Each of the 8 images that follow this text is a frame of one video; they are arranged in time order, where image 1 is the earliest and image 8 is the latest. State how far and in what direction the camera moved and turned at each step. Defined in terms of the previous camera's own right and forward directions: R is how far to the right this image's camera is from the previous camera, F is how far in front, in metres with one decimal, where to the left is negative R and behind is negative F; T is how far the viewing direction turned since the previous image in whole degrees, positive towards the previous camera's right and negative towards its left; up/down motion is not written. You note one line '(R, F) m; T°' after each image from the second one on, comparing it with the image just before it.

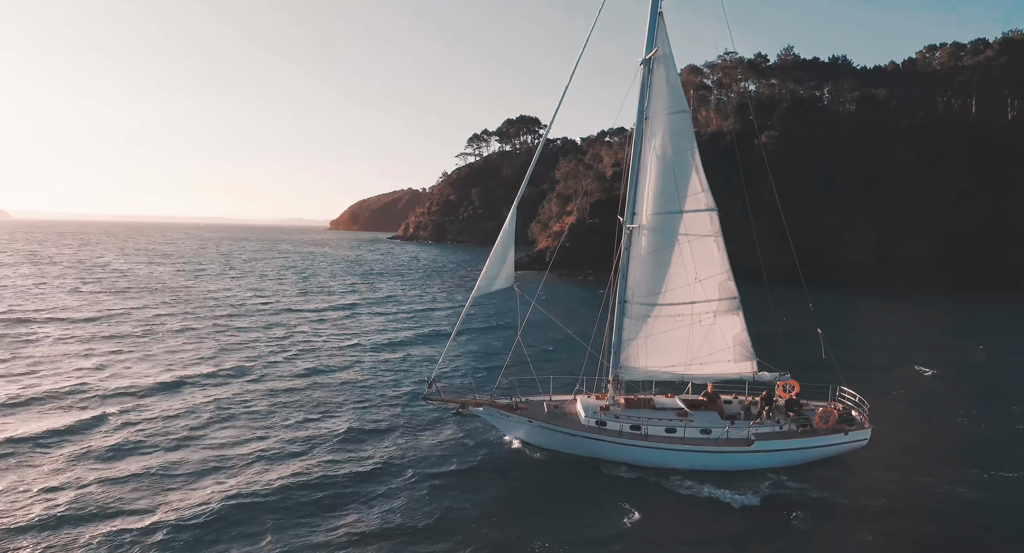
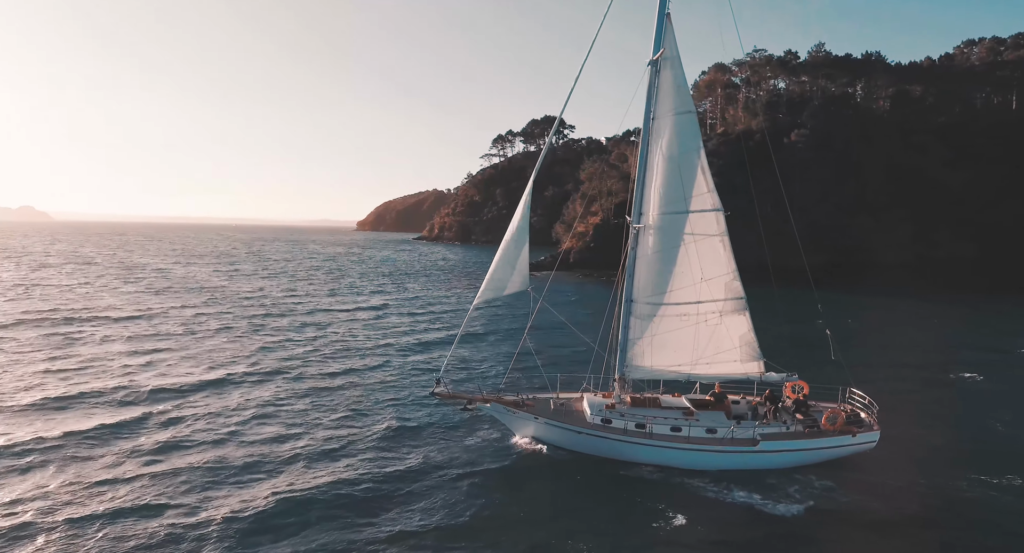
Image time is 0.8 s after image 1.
(+0.8, -0.4) m; -2°
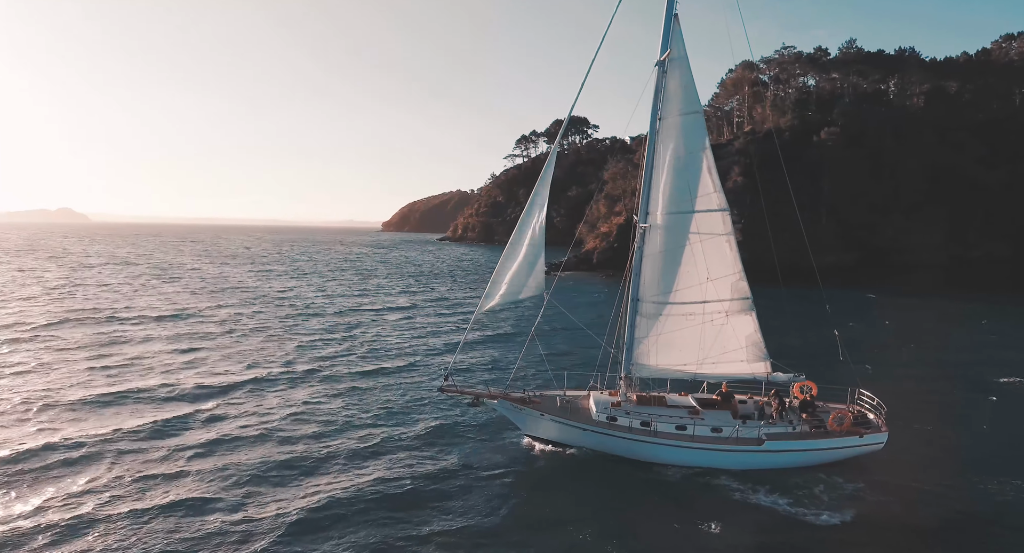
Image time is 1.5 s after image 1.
(+0.7, -0.4) m; -2°
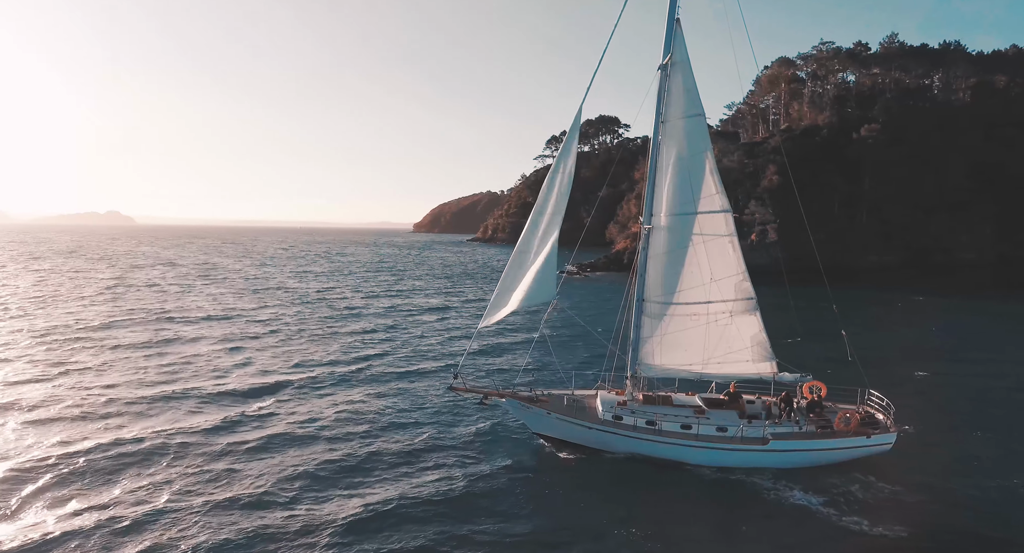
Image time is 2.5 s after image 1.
(+1.0, -0.6) m; -3°
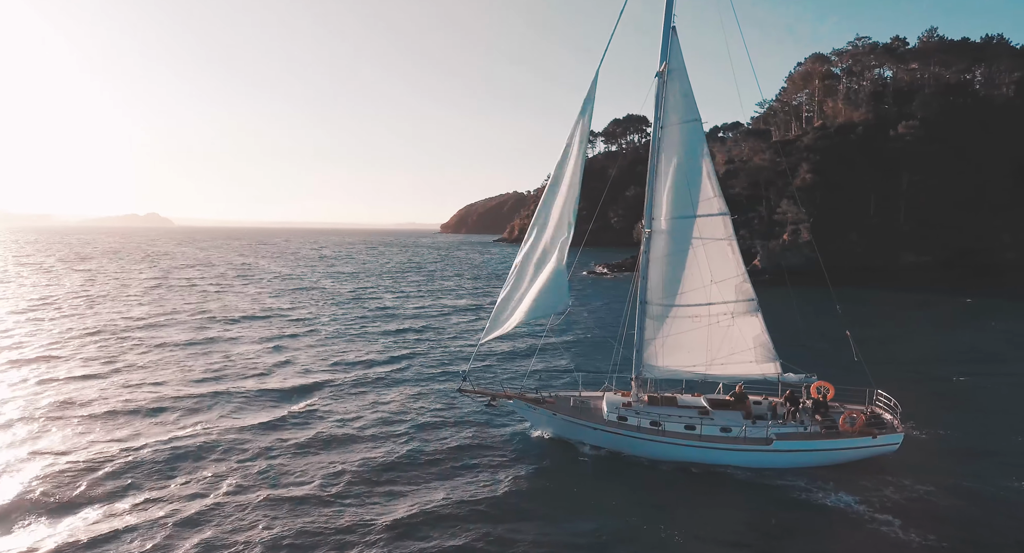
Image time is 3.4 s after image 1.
(+0.9, -0.6) m; -2°
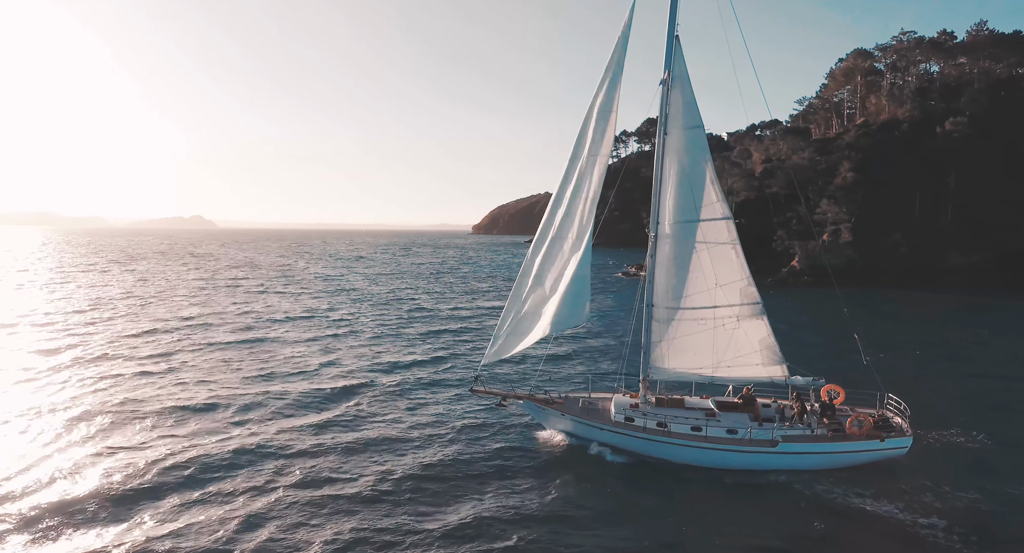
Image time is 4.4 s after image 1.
(+1.1, -0.7) m; -3°
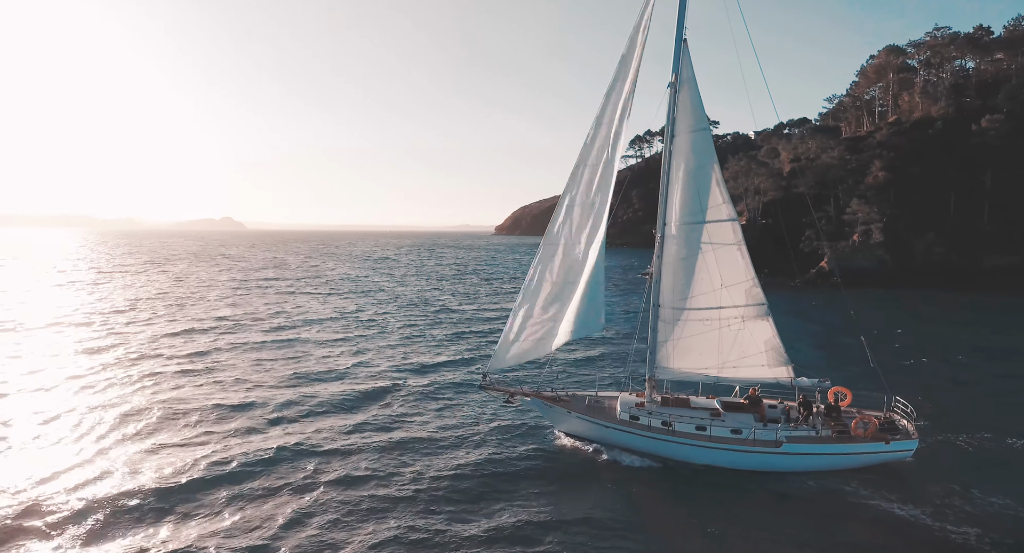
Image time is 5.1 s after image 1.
(+0.8, -0.5) m; -2°
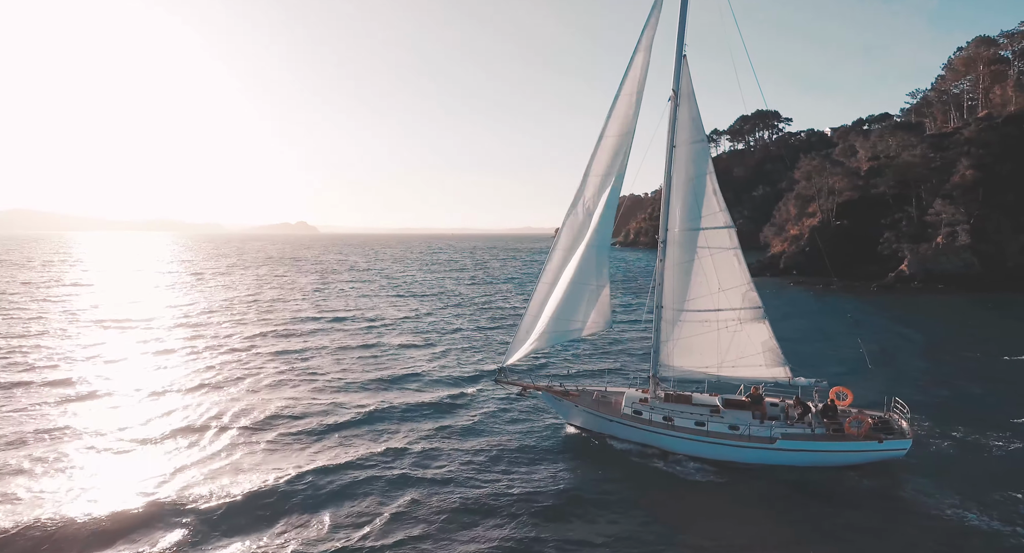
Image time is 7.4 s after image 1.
(+2.4, -2.2) m; -6°
